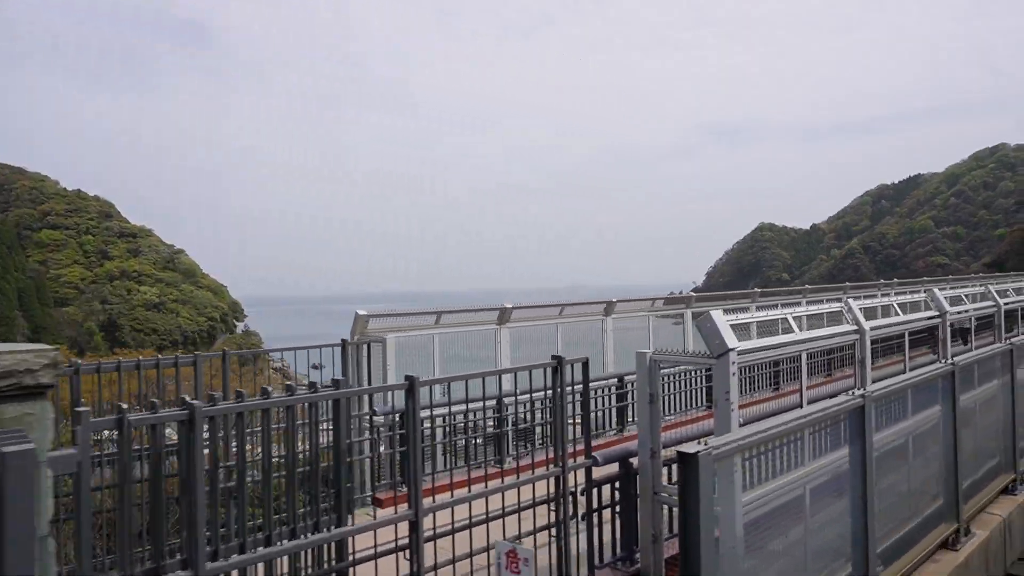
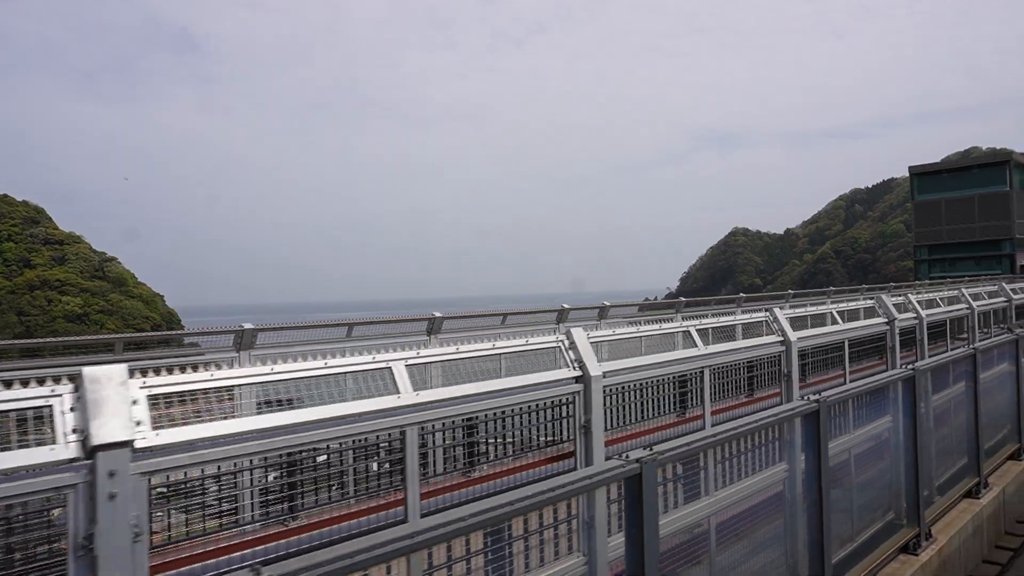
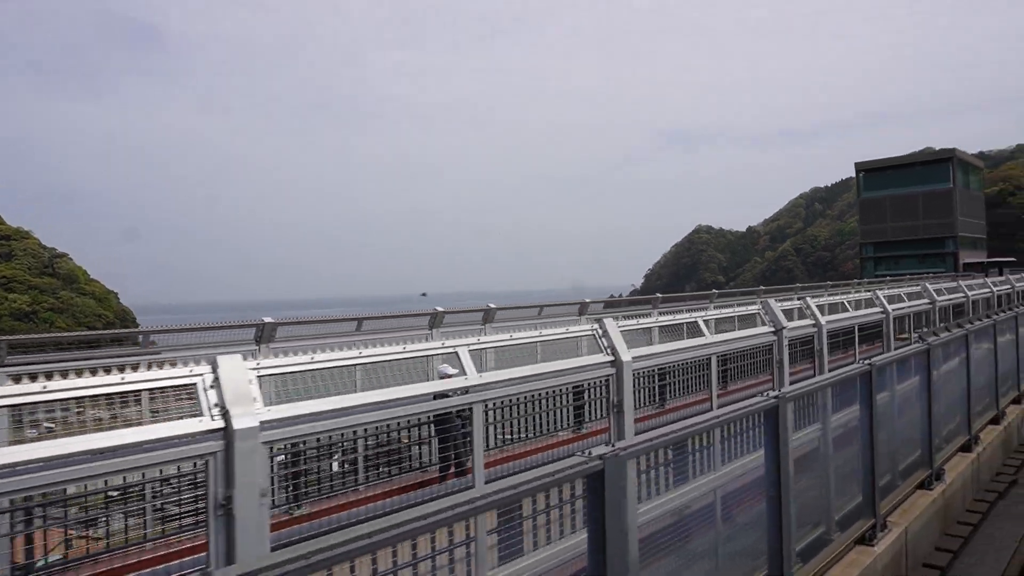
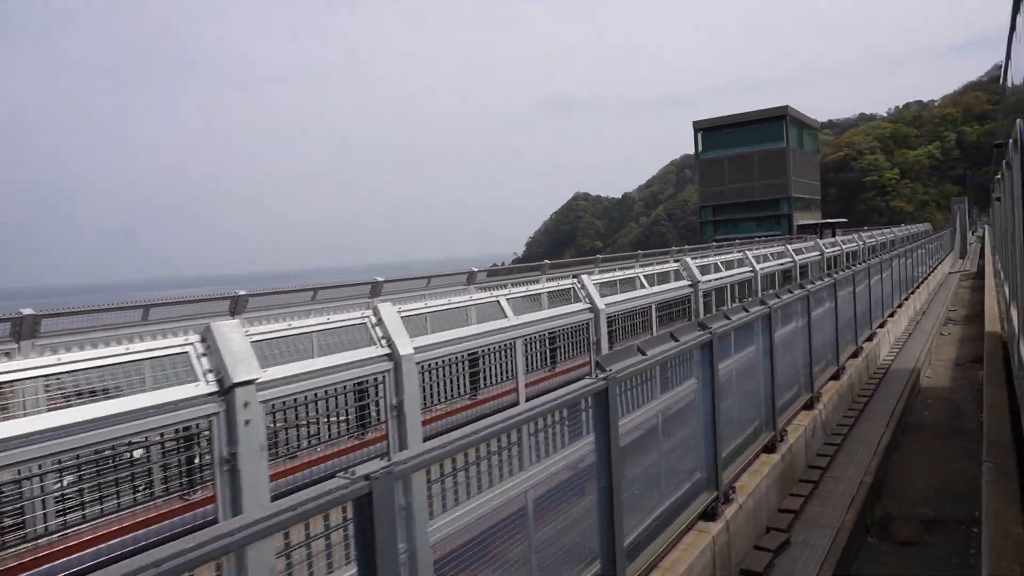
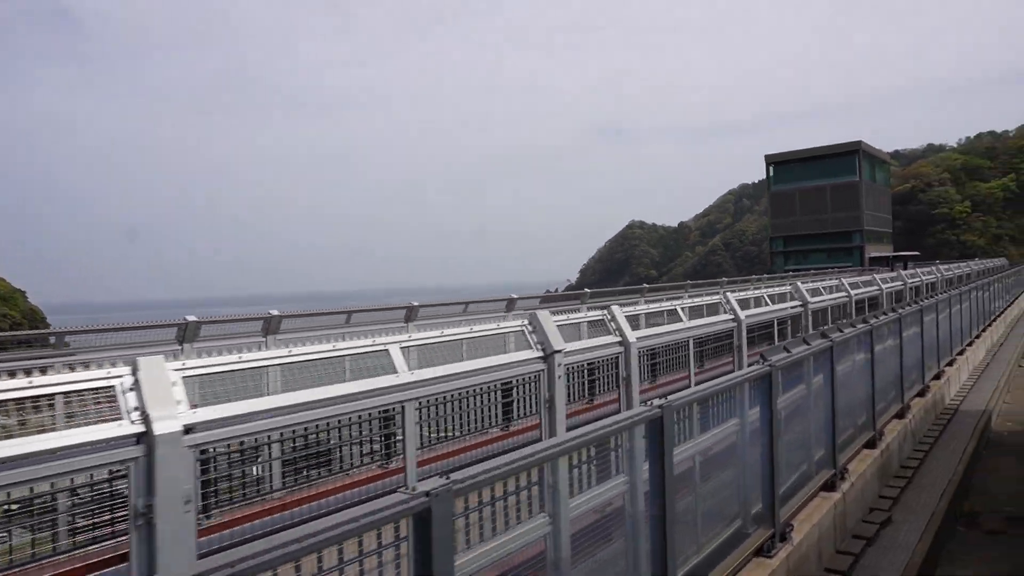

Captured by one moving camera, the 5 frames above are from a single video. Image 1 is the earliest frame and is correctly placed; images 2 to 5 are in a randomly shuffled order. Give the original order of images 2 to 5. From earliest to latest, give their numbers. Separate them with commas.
2, 3, 5, 4
